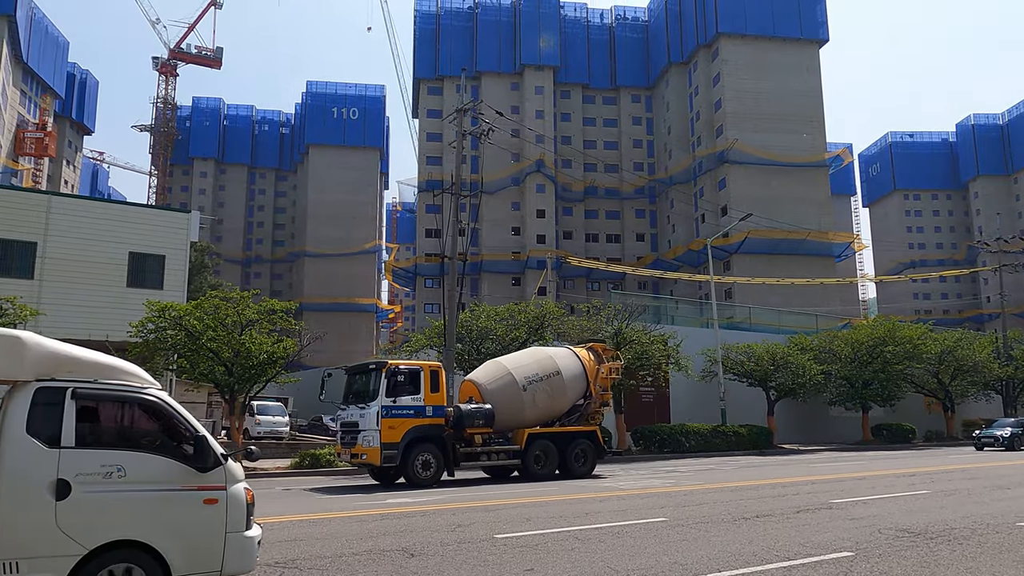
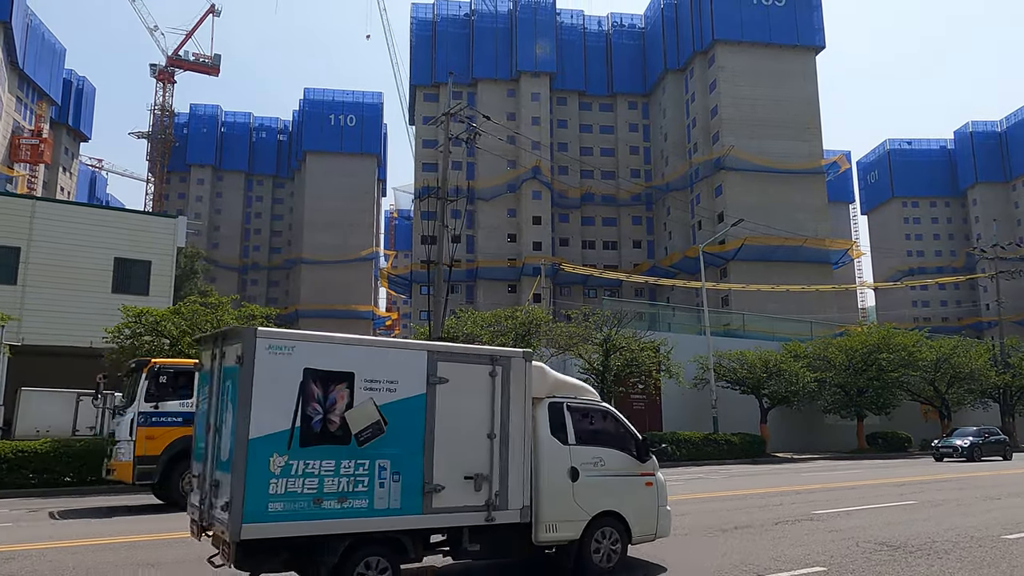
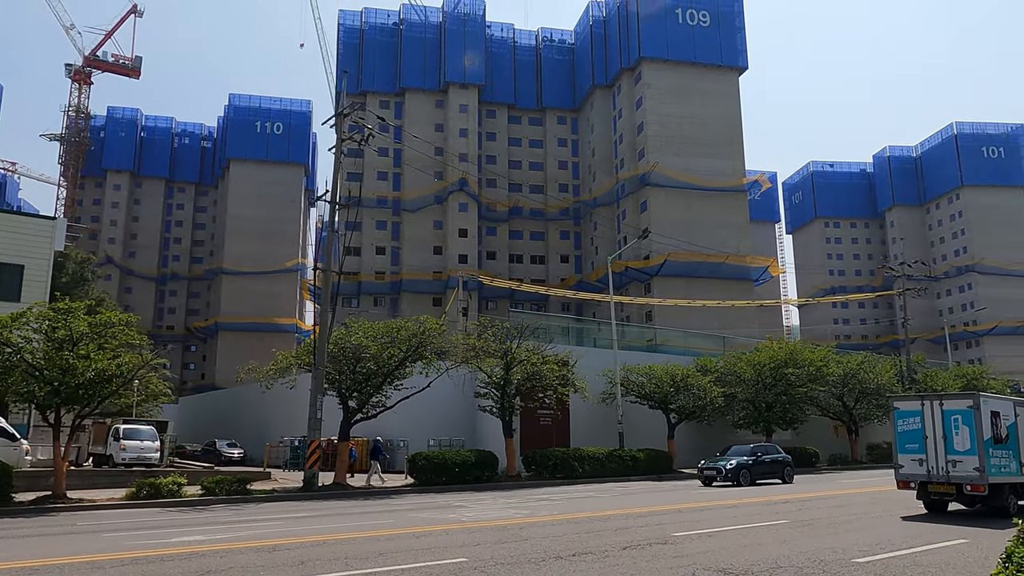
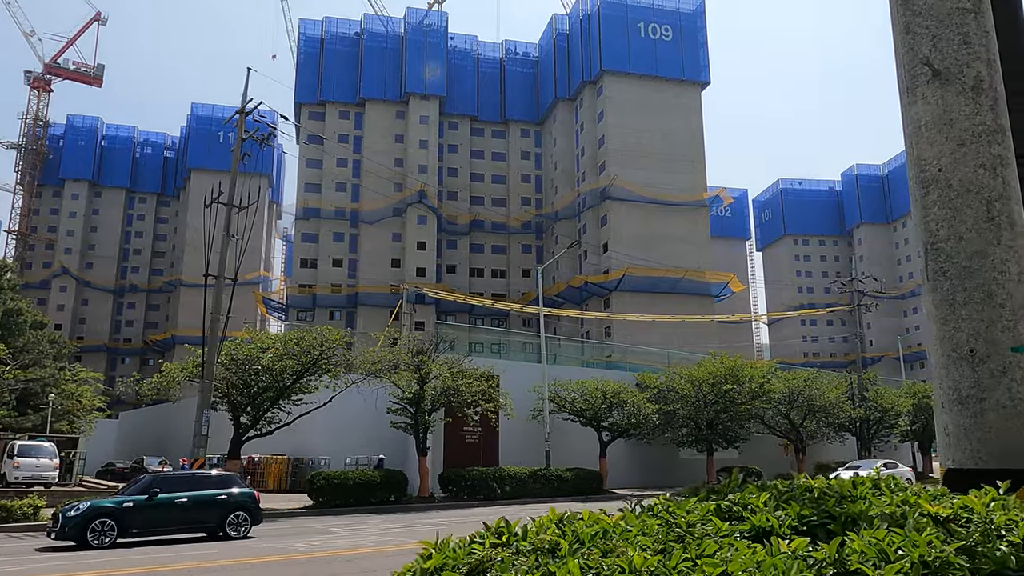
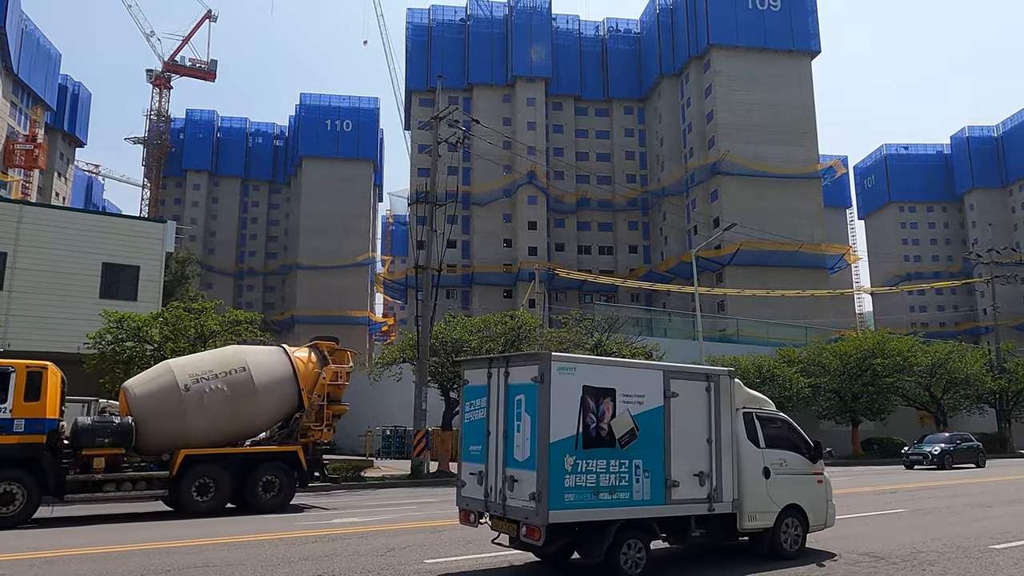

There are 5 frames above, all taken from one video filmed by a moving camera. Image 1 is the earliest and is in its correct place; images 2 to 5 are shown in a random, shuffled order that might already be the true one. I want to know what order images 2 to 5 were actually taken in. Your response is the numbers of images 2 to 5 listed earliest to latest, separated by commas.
2, 5, 3, 4
